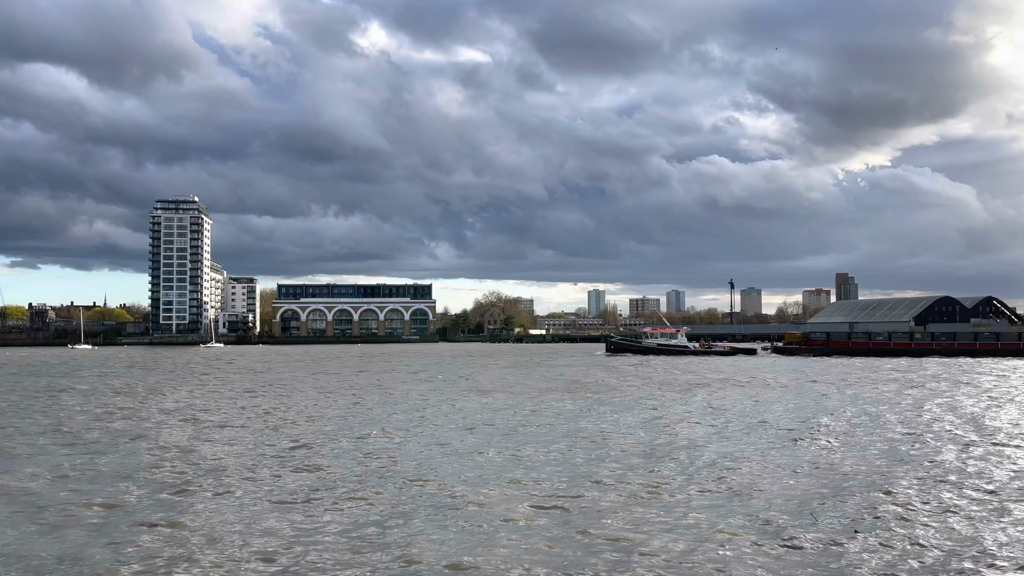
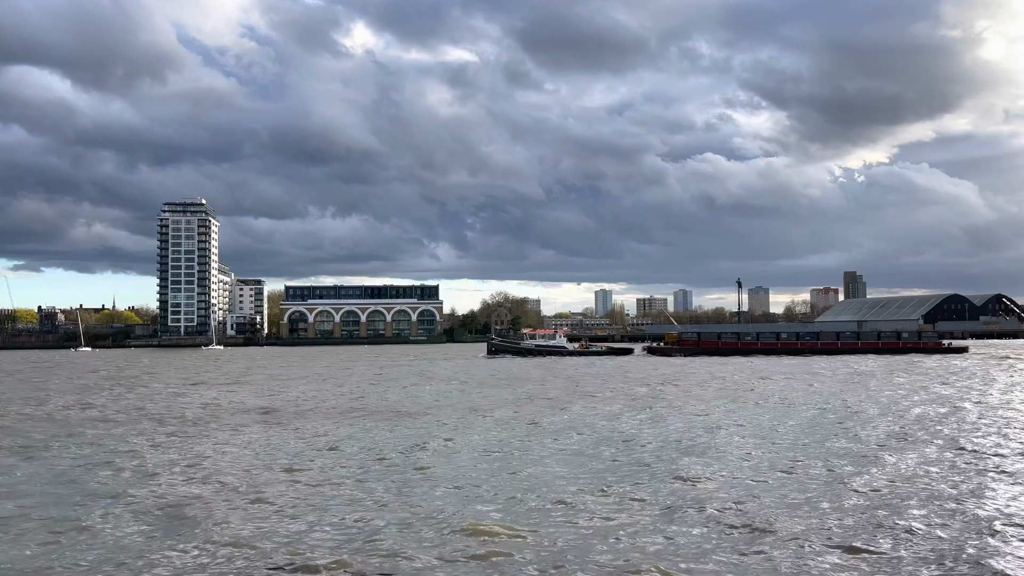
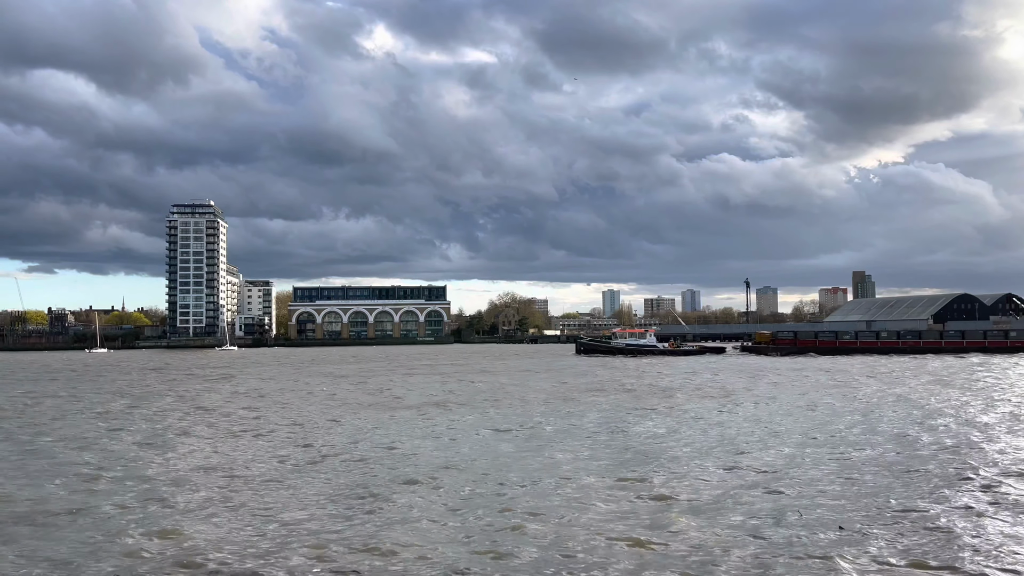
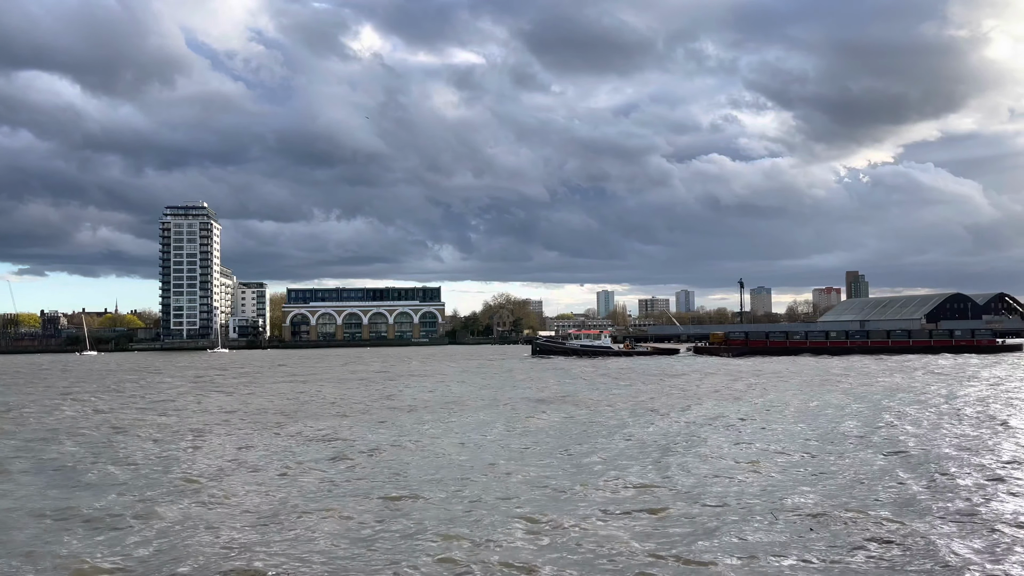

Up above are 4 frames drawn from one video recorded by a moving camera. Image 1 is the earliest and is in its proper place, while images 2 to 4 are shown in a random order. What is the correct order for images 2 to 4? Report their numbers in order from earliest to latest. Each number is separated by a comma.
3, 4, 2
